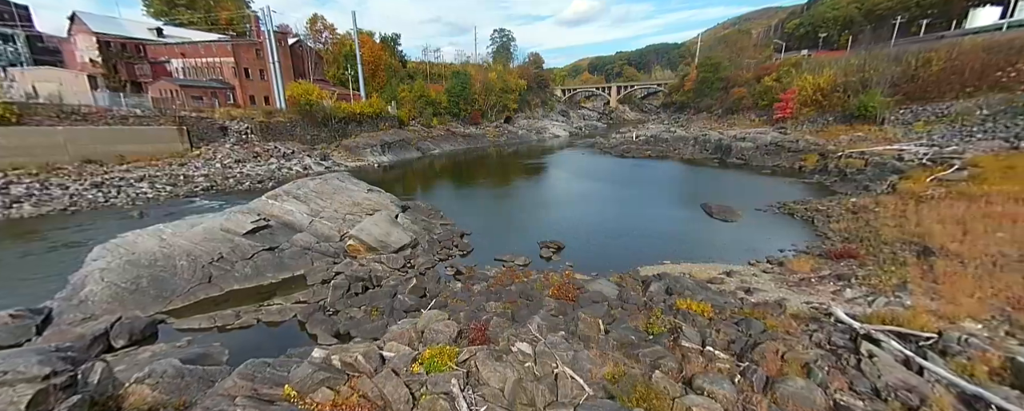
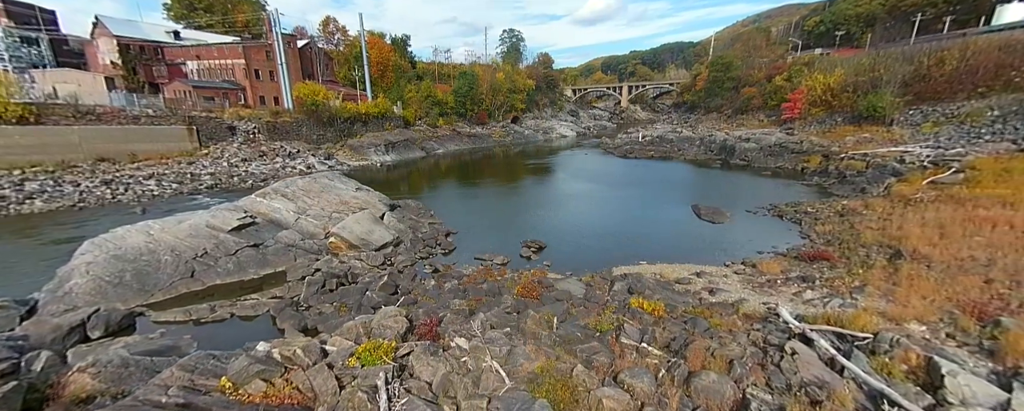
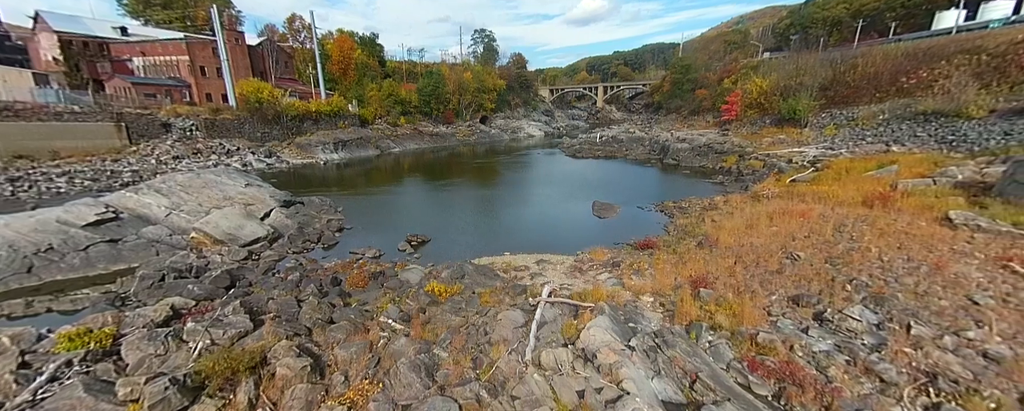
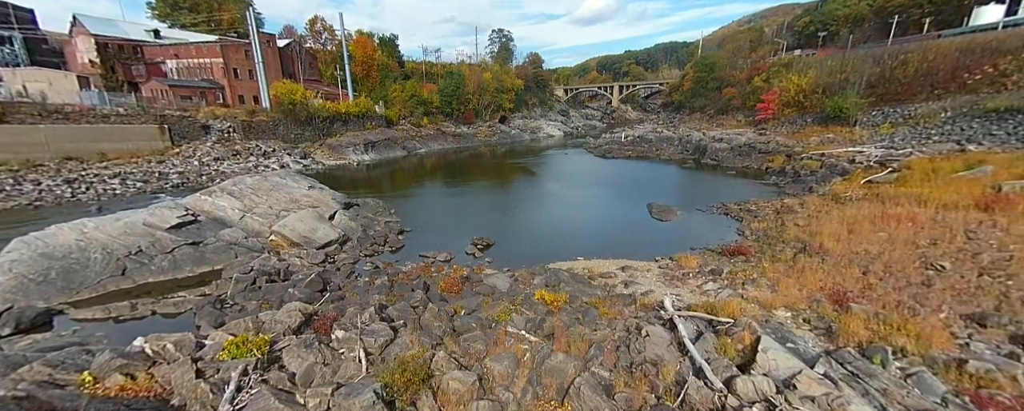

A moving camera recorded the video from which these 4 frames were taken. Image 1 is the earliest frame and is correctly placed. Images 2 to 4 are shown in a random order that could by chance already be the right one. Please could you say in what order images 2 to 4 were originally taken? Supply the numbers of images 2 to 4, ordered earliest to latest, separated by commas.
2, 4, 3
